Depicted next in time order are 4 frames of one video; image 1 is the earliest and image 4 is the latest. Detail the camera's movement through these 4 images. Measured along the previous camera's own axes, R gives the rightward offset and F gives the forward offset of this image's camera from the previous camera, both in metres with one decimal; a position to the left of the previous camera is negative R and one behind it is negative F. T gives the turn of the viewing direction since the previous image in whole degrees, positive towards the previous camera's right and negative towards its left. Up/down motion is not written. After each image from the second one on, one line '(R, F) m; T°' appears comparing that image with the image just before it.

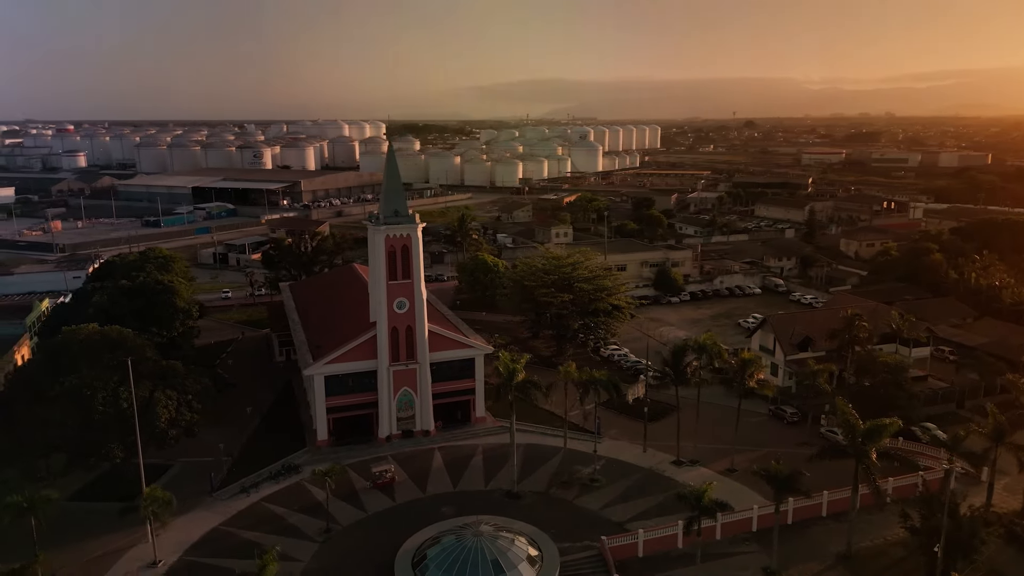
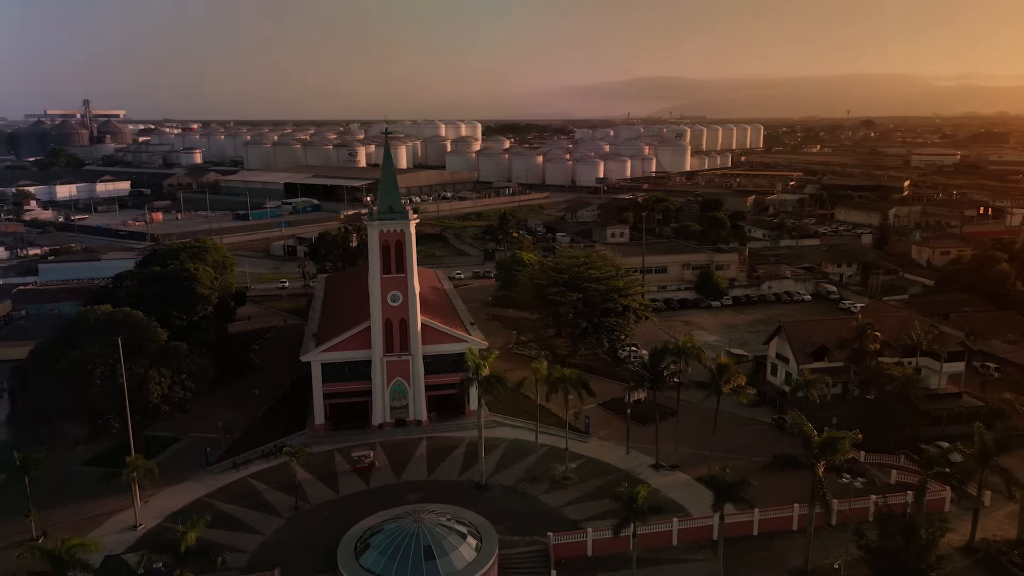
(+4.9, -0.1) m; -8°
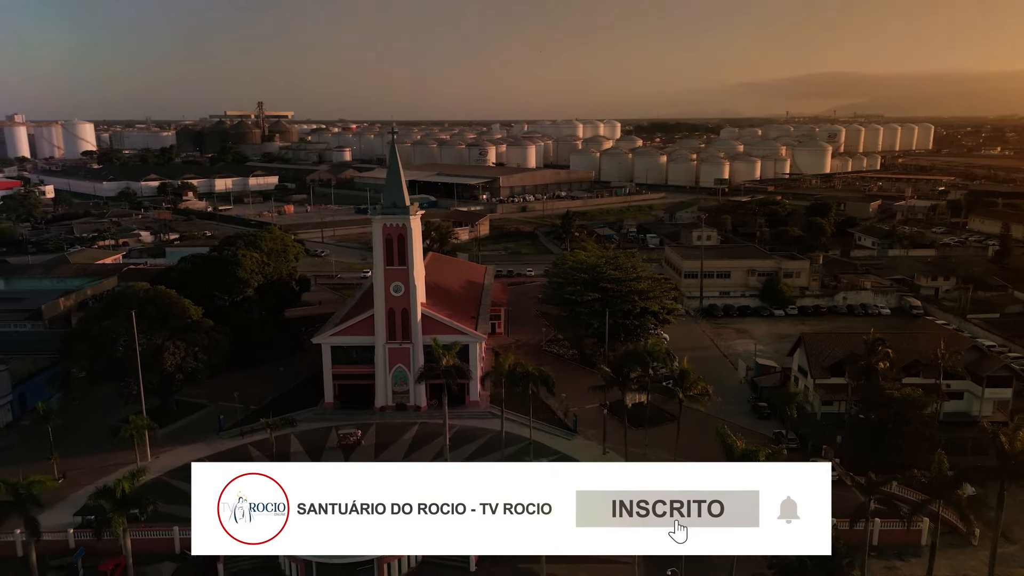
(+7.0, -0.1) m; -11°
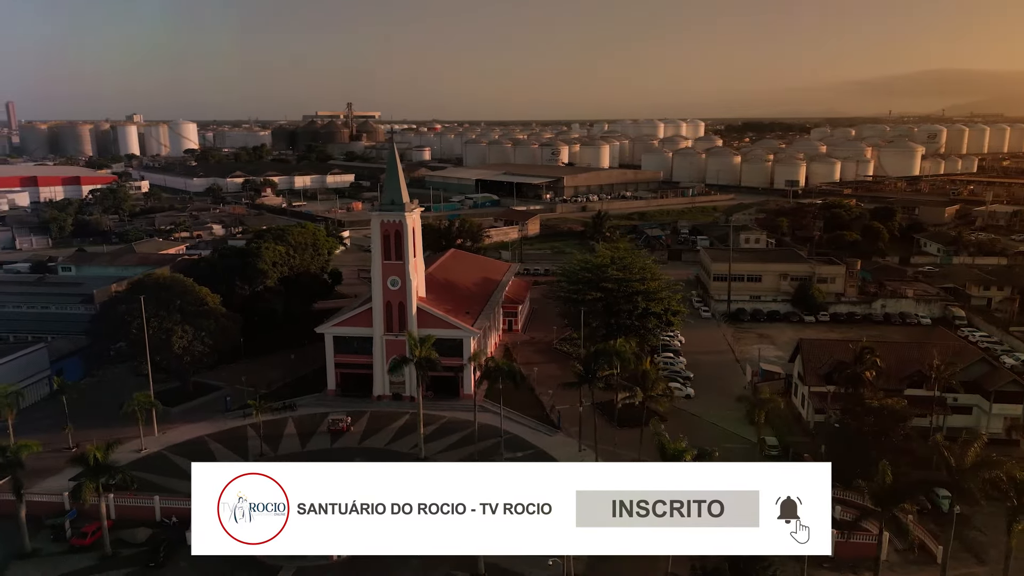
(+4.5, -0.4) m; -7°
